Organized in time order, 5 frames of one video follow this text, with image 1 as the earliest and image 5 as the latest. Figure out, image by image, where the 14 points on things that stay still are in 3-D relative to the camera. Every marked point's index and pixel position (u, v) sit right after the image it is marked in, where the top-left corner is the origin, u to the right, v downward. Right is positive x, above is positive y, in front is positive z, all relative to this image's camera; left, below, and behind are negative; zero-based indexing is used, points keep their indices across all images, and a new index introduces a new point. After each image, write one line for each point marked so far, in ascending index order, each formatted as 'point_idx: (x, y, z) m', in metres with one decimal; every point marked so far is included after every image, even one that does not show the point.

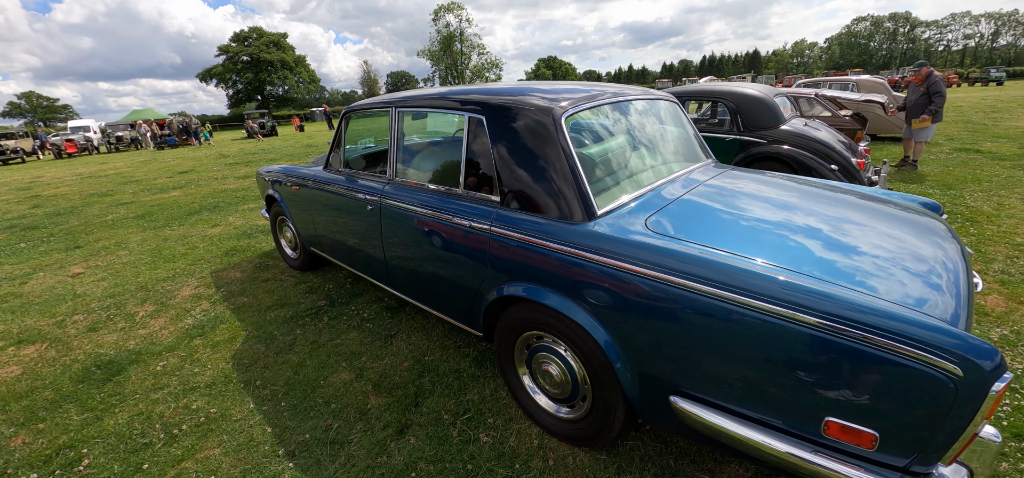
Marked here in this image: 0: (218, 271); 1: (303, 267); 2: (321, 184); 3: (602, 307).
0: (-3.3, -0.4, +4.4) m
1: (-2.2, -0.3, +4.2) m
2: (-1.6, +0.5, +3.5) m
3: (+0.3, -0.3, +1.8) m
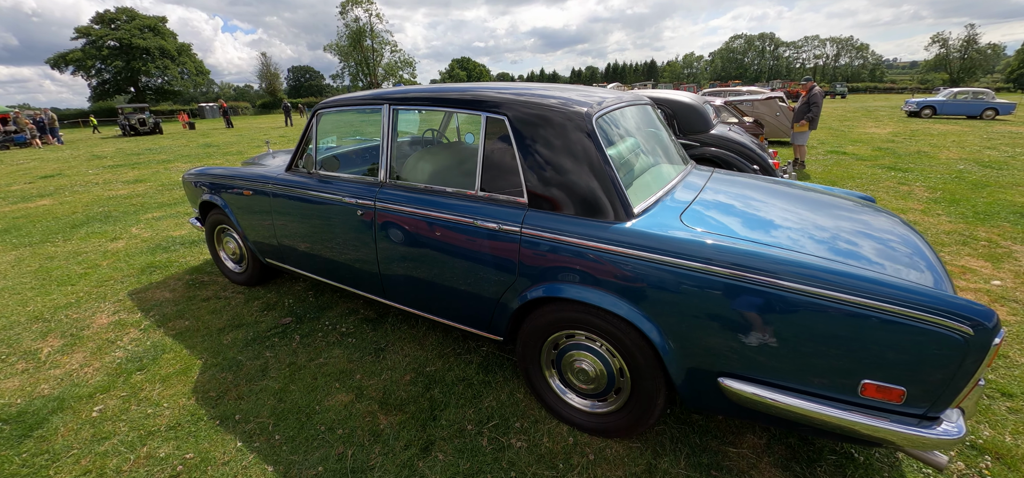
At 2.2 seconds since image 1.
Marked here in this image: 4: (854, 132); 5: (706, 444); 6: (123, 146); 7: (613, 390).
0: (-3.5, -0.5, +3.7) m
1: (-2.4, -0.4, +3.7) m
2: (-1.8, +0.4, +3.1) m
3: (+0.5, -0.3, +1.8) m
4: (+13.9, +4.4, +16.0) m
5: (+0.9, -1.0, +1.9) m
6: (-18.0, +4.3, +18.3) m
7: (+0.5, -0.7, +1.9) m
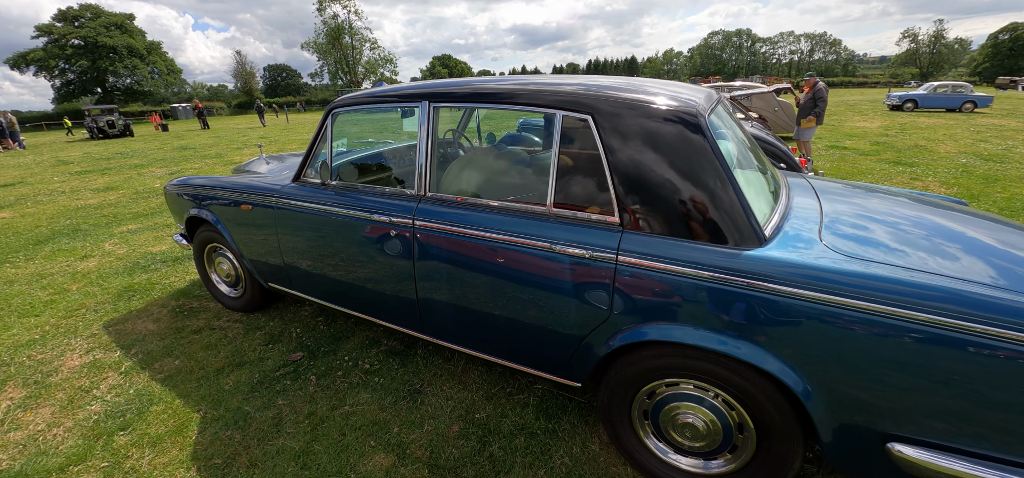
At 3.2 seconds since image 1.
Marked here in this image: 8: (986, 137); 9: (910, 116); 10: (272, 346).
0: (-3.2, -0.7, +3.2) m
1: (-2.1, -0.6, +3.2) m
2: (-1.5, +0.3, +2.7) m
3: (+0.9, -0.4, +1.5) m
4: (+13.6, +4.6, +16.1) m
5: (+1.3, -1.1, +1.6) m
6: (-18.3, +3.9, +17.2) m
7: (+0.9, -0.8, +1.6) m
8: (+15.6, +3.3, +13.0) m
9: (+19.8, +6.1, +19.6) m
10: (-1.7, -0.8, +2.8) m
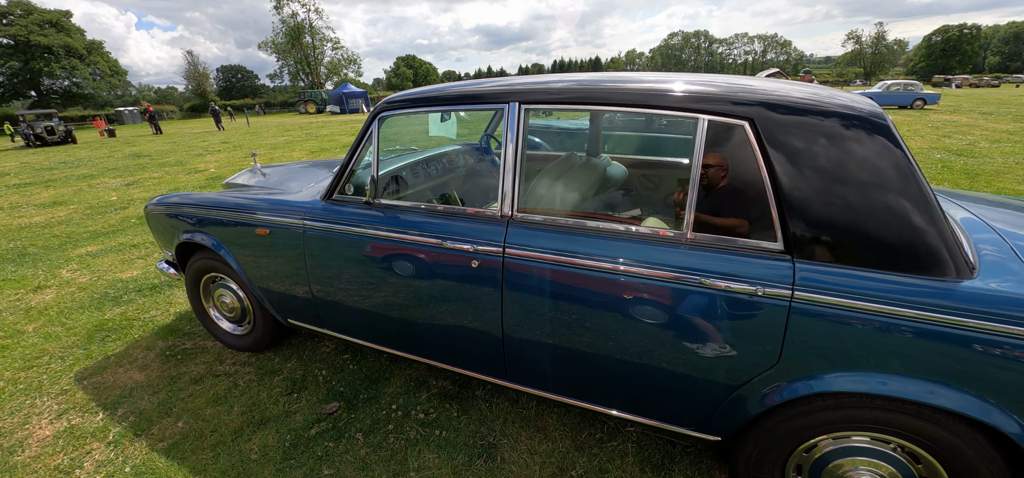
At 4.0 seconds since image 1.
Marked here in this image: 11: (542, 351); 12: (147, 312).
0: (-2.8, -0.9, +2.6) m
1: (-1.7, -0.8, +2.8) m
2: (-1.1, +0.1, +2.2) m
3: (+1.4, -0.5, +1.2) m
4: (+12.9, +4.9, +16.7) m
5: (+1.8, -1.2, +1.3) m
6: (-19.0, +3.1, +15.5) m
7: (+1.4, -0.9, +1.3) m
8: (+15.1, +3.7, +13.7) m
9: (+18.7, +6.6, +20.6) m
10: (-1.3, -0.9, +2.4) m
11: (+0.1, -0.5, +1.9) m
12: (-3.2, -0.6, +3.4) m
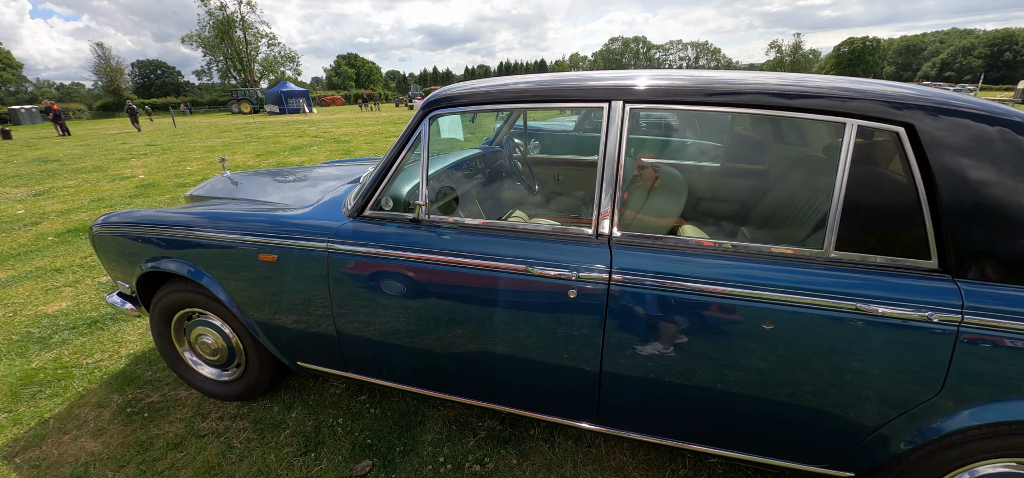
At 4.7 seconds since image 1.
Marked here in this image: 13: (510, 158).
0: (-2.5, -1.1, +2.1) m
1: (-1.5, -0.9, +2.3) m
2: (-0.8, 0.0, +1.9) m
3: (+1.8, -0.5, +1.1) m
4: (+11.3, +5.2, +17.9) m
5: (+2.2, -1.2, +1.3) m
6: (-20.2, +2.4, +13.0) m
7: (+1.8, -1.0, +1.2) m
8: (+13.8, +4.1, +15.1) m
9: (+16.5, +7.1, +22.4) m
10: (-1.0, -1.1, +1.9) m
11: (+0.5, -0.6, +1.6) m
12: (-3.0, -0.8, +2.8) m
13: (0.0, +0.5, +2.7) m
